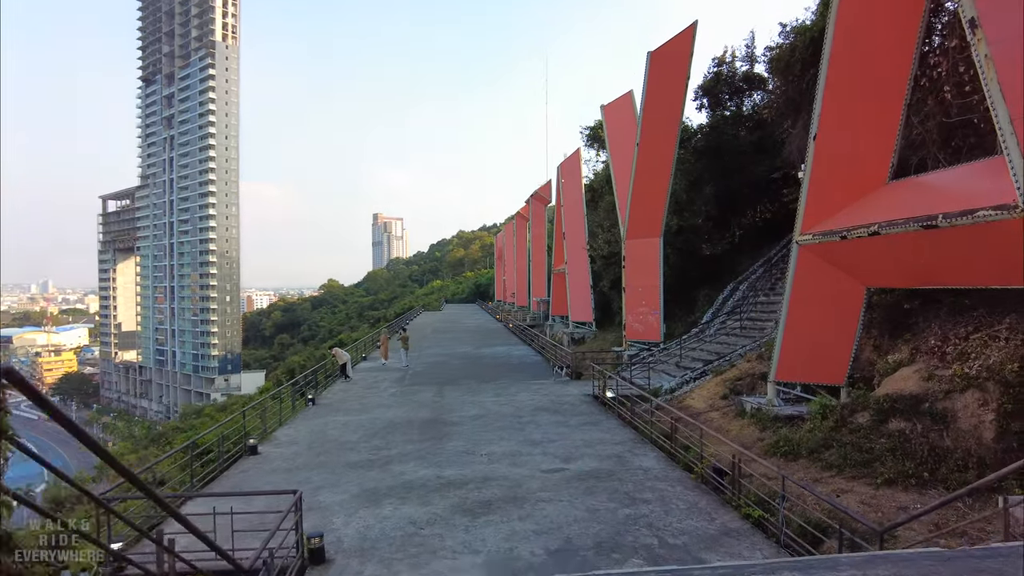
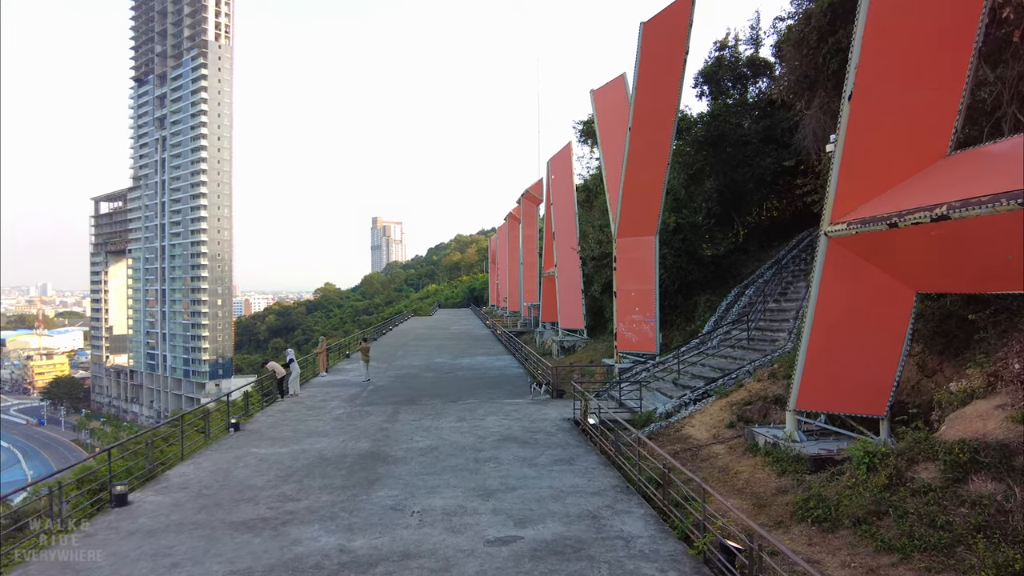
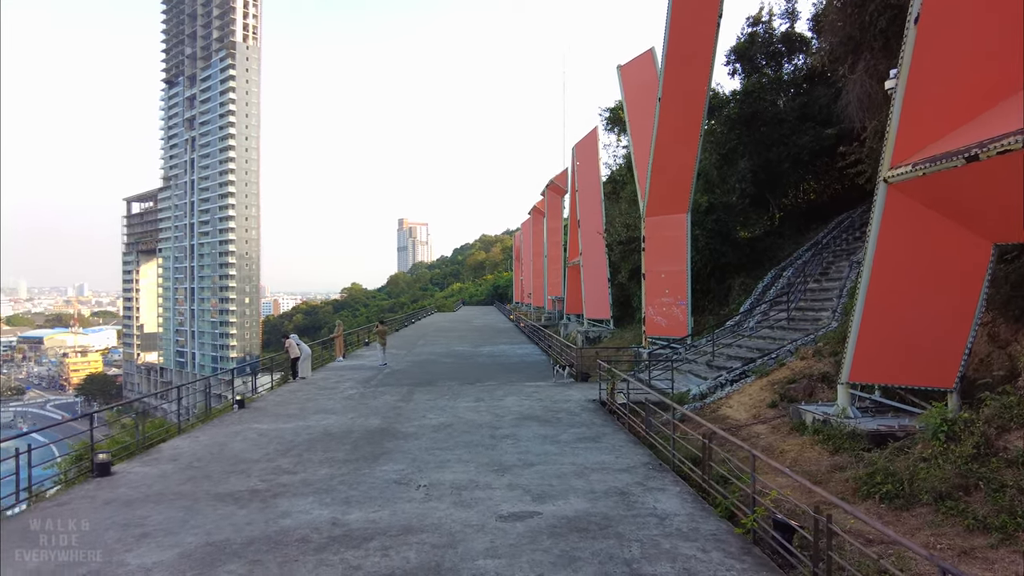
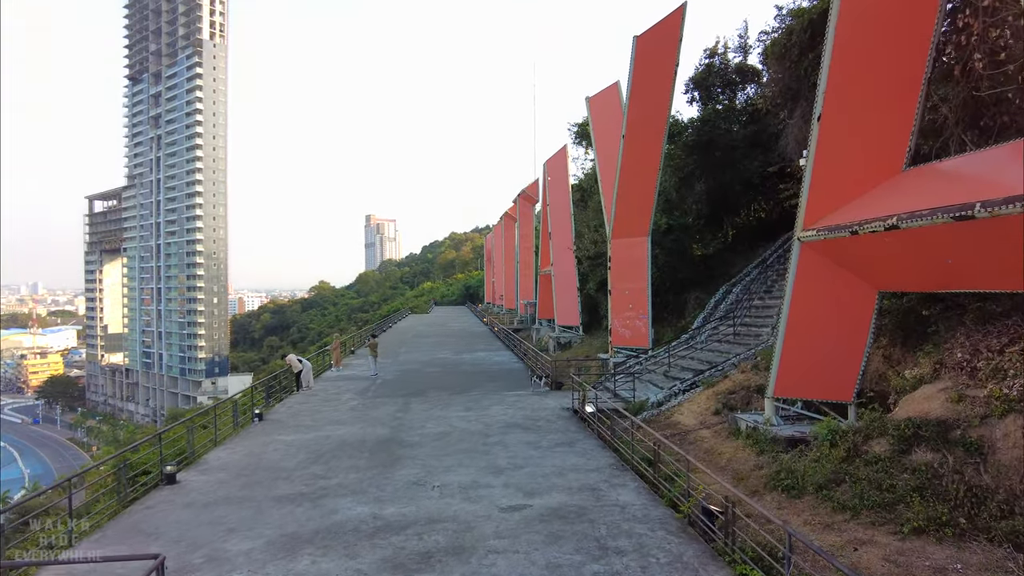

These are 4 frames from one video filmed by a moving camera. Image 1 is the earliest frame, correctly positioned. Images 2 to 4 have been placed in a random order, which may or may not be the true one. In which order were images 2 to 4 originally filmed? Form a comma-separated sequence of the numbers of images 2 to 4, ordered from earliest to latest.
4, 2, 3
